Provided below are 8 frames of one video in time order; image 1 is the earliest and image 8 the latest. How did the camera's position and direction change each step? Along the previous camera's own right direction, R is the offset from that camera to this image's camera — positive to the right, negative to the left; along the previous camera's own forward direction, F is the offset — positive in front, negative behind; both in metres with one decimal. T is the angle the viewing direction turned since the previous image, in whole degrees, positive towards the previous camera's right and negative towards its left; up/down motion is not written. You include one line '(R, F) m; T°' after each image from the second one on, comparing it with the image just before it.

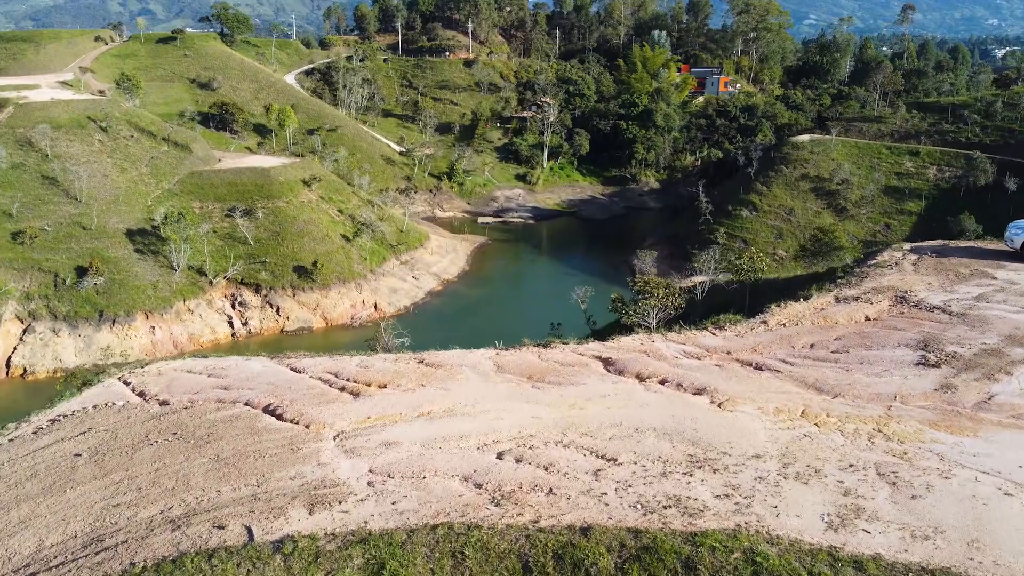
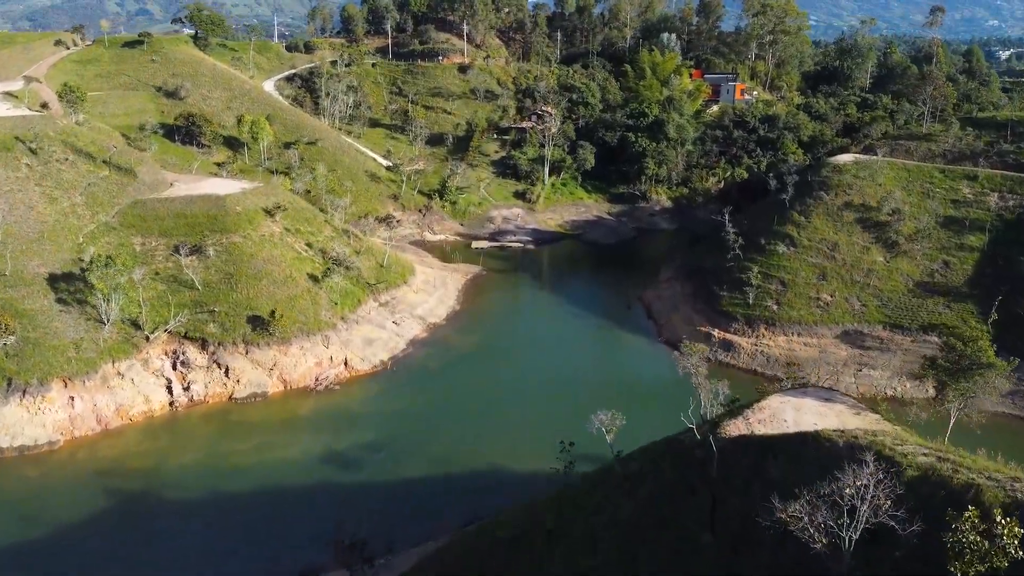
(+0.1, +7.0) m; 0°
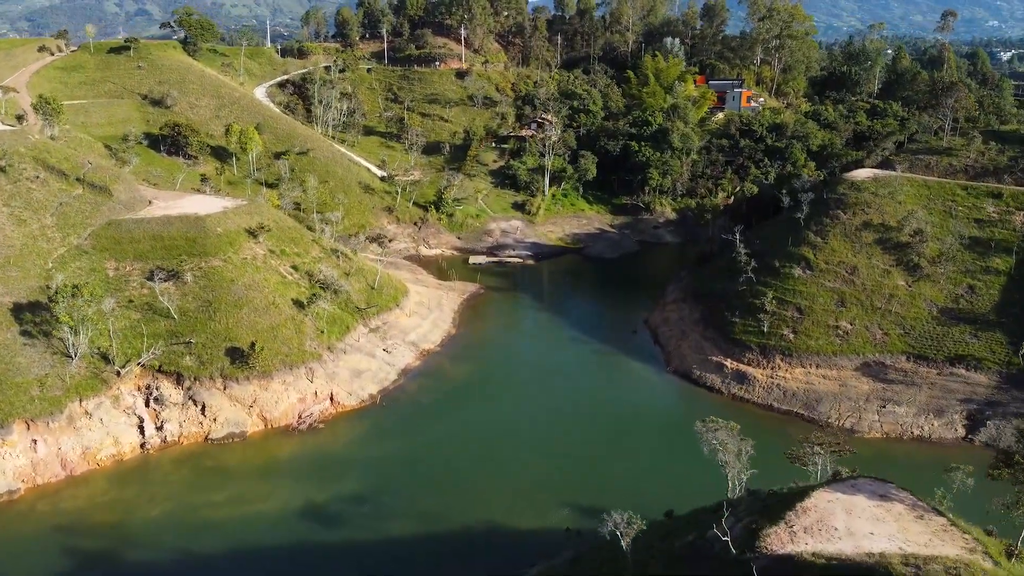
(0.0, +2.5) m; 0°
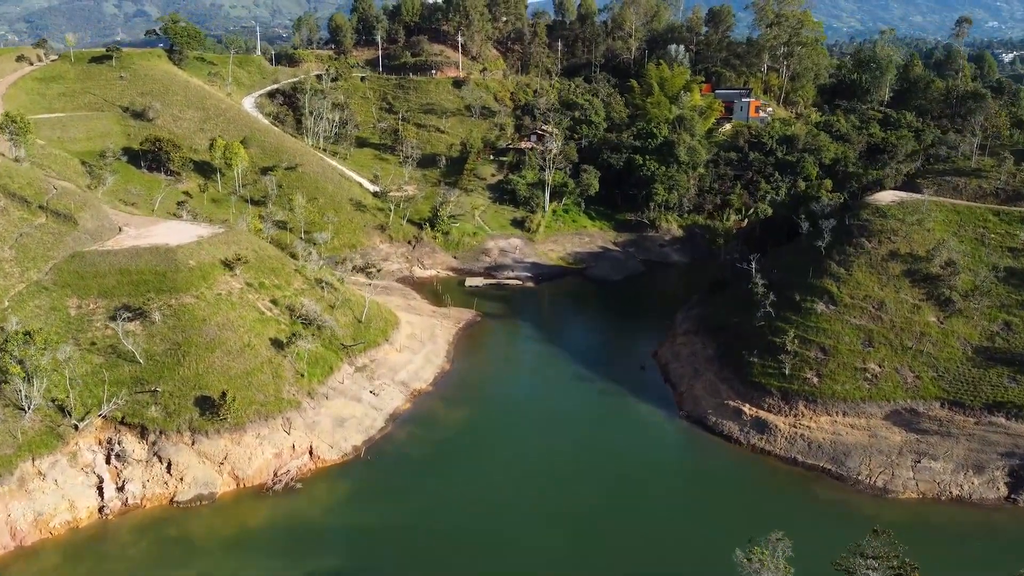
(+0.1, +3.1) m; 0°
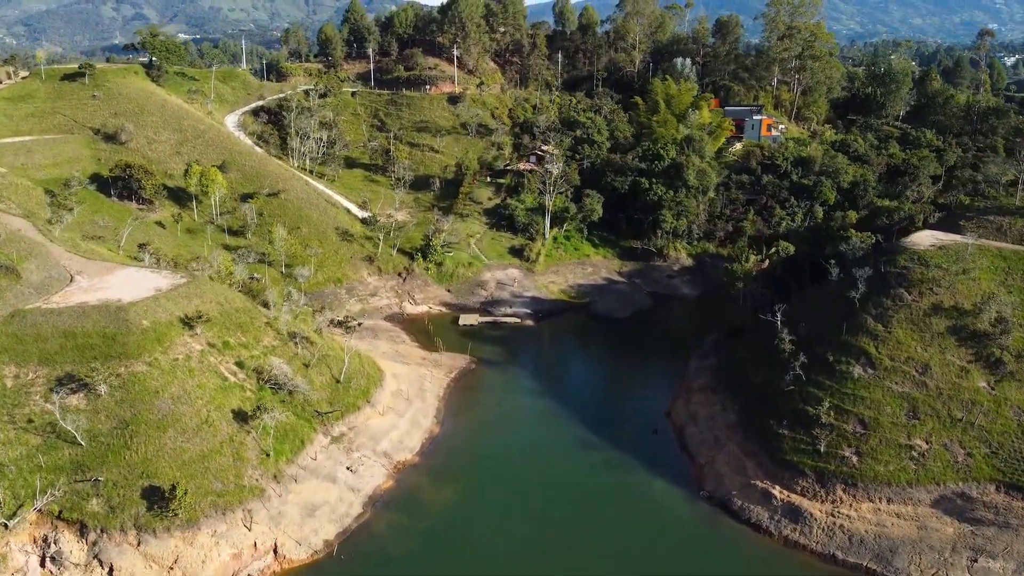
(+0.1, +4.1) m; 0°
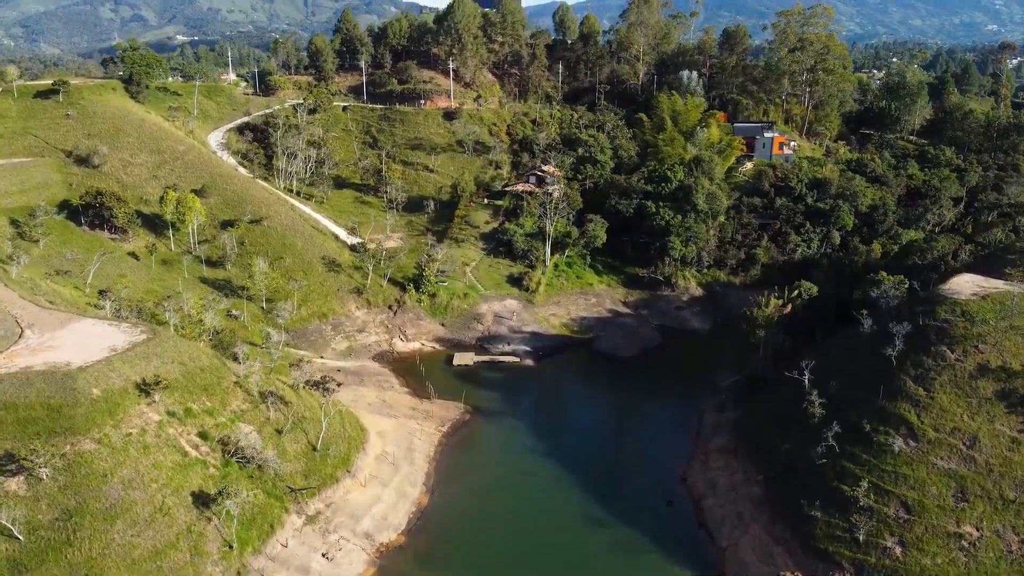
(+0.1, +3.6) m; 0°
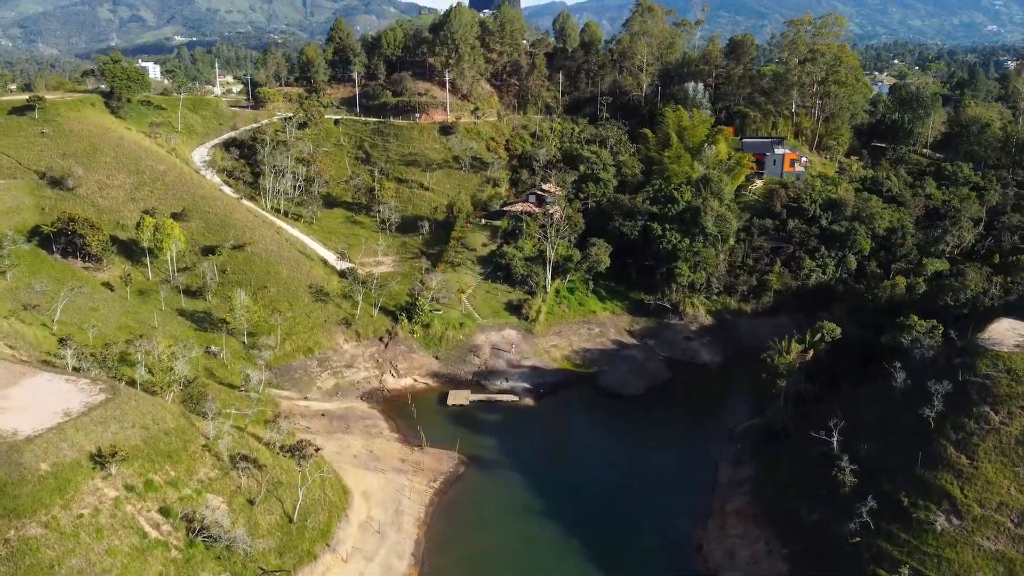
(0.0, +3.0) m; 0°
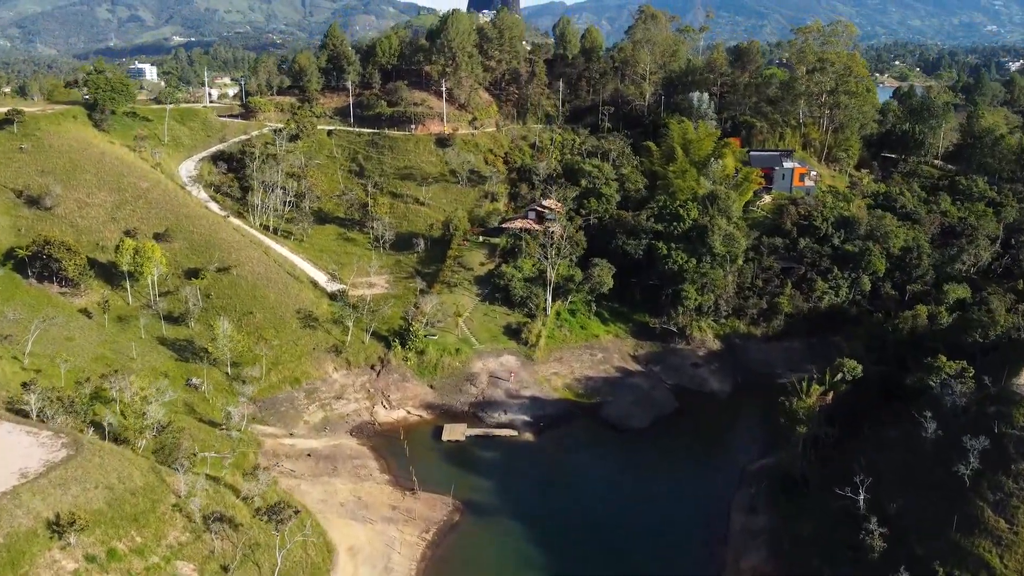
(0.0, +2.4) m; 0°
